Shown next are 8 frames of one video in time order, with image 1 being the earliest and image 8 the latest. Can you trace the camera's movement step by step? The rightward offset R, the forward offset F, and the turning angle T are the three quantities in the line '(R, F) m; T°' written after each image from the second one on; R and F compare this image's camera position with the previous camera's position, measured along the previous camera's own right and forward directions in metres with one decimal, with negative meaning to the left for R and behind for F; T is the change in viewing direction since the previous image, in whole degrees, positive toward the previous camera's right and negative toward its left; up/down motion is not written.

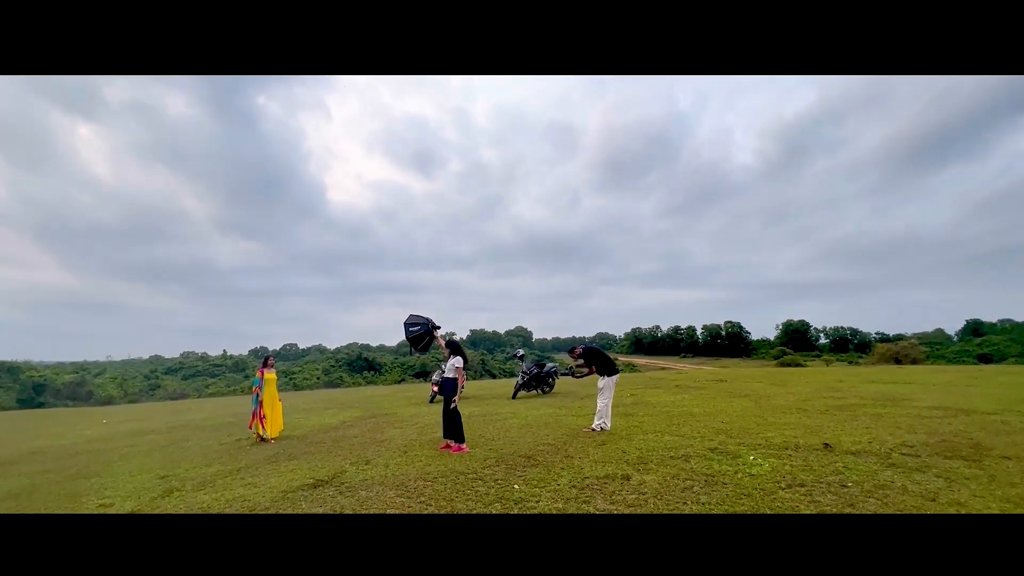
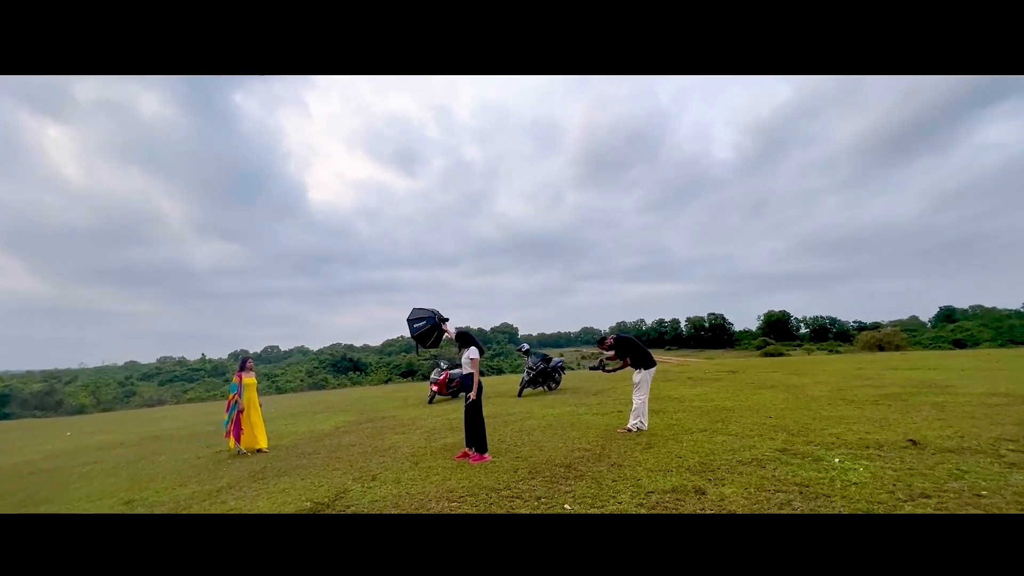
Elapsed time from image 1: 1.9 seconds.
(-0.4, +0.7) m; +2°
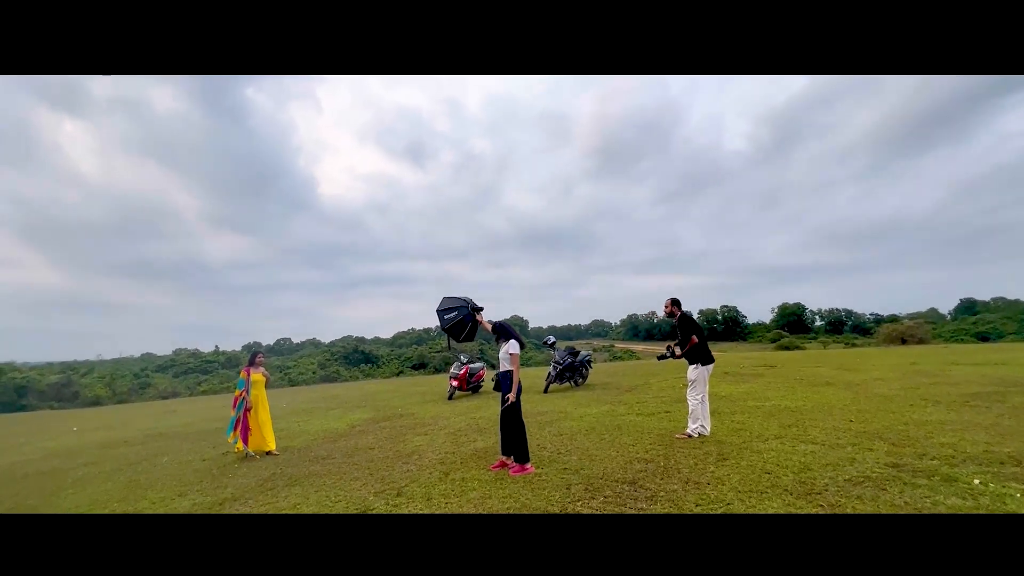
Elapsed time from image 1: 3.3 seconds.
(-0.3, +0.6) m; -1°
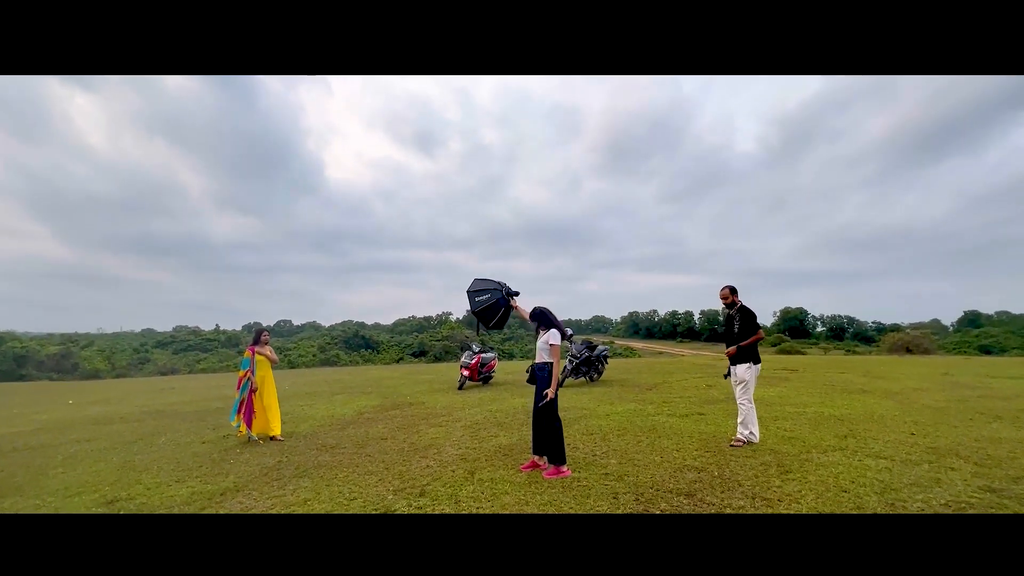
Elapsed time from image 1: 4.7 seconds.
(-0.3, +0.4) m; 0°
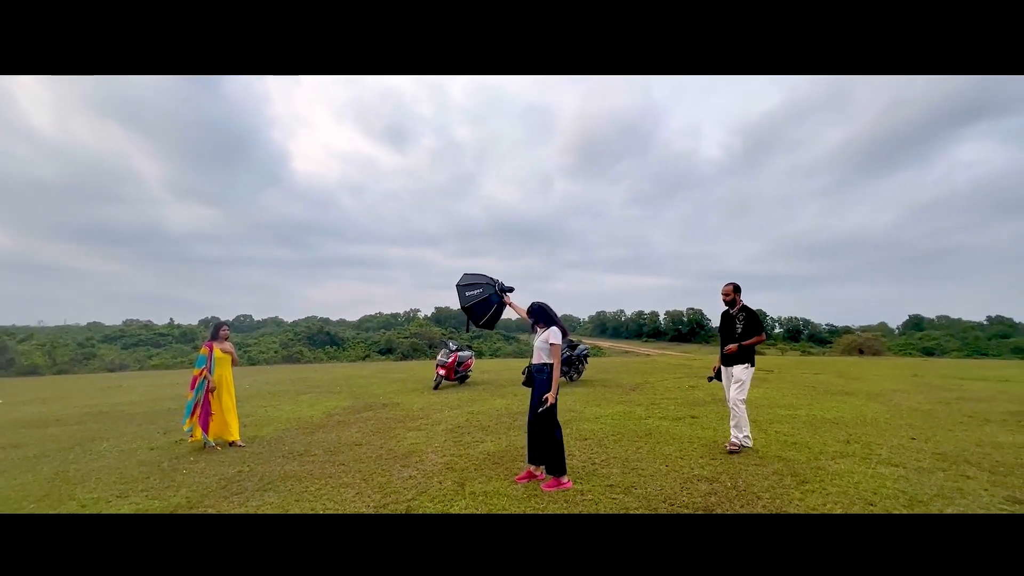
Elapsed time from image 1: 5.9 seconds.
(-0.2, +0.3) m; +4°
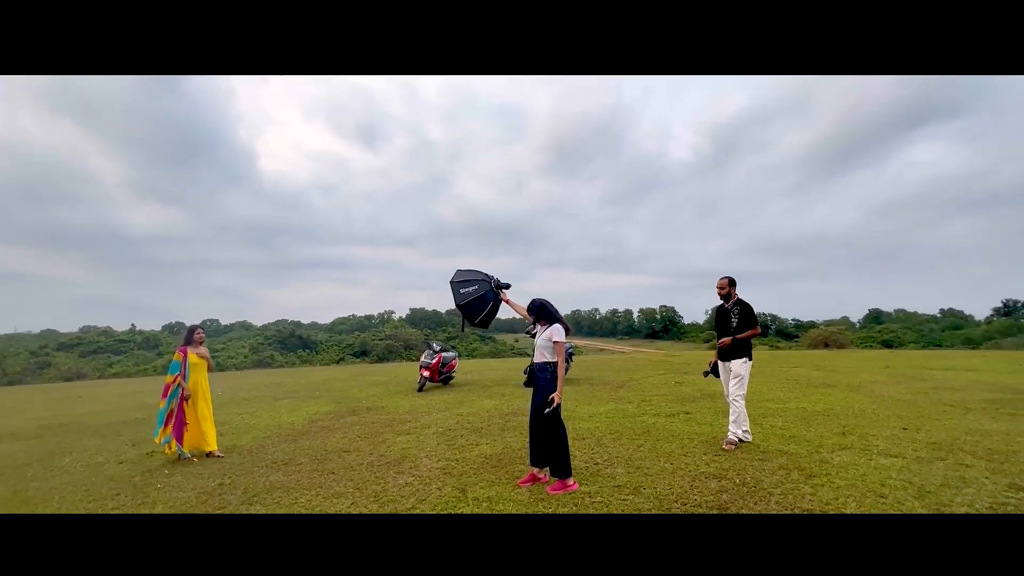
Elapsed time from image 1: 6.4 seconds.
(-0.2, +0.1) m; +3°
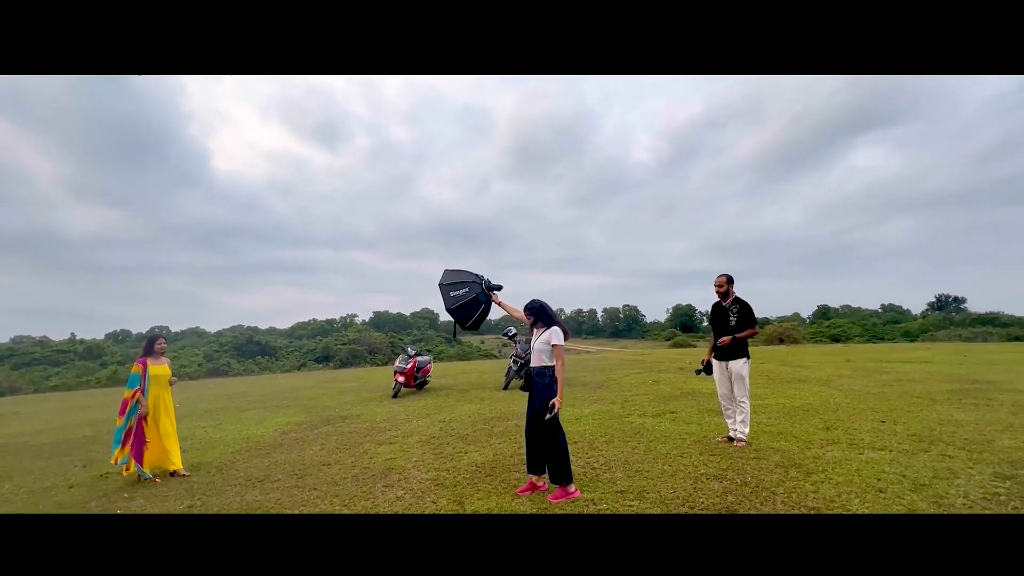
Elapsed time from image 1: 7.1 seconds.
(-0.2, +0.1) m; +4°
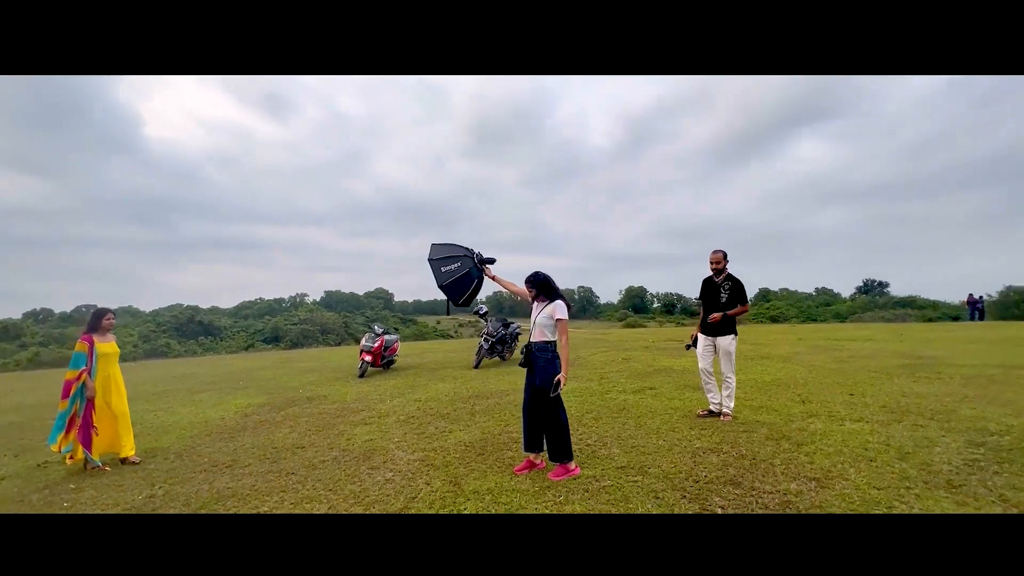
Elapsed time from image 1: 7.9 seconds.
(-0.2, +0.2) m; +5°
